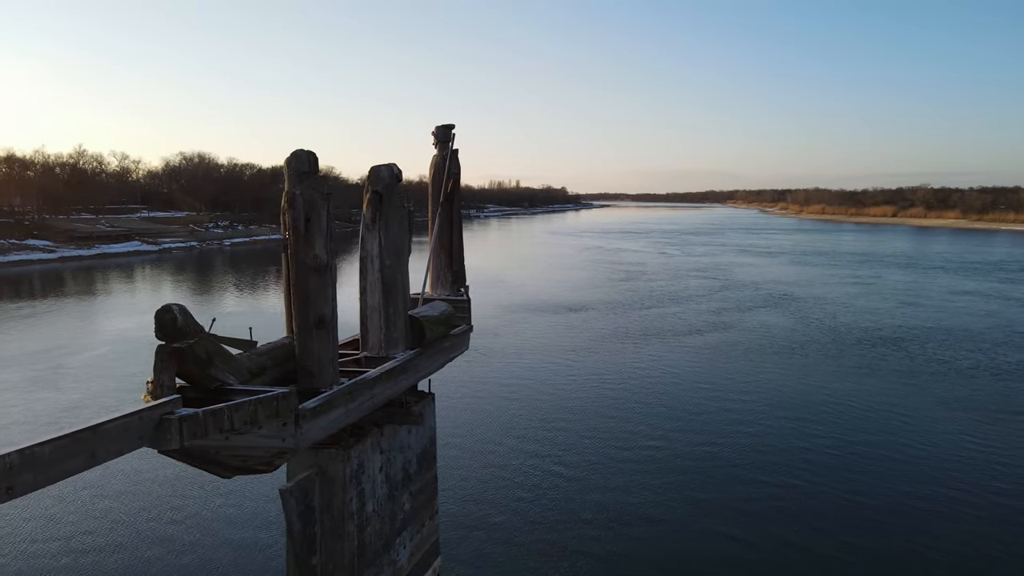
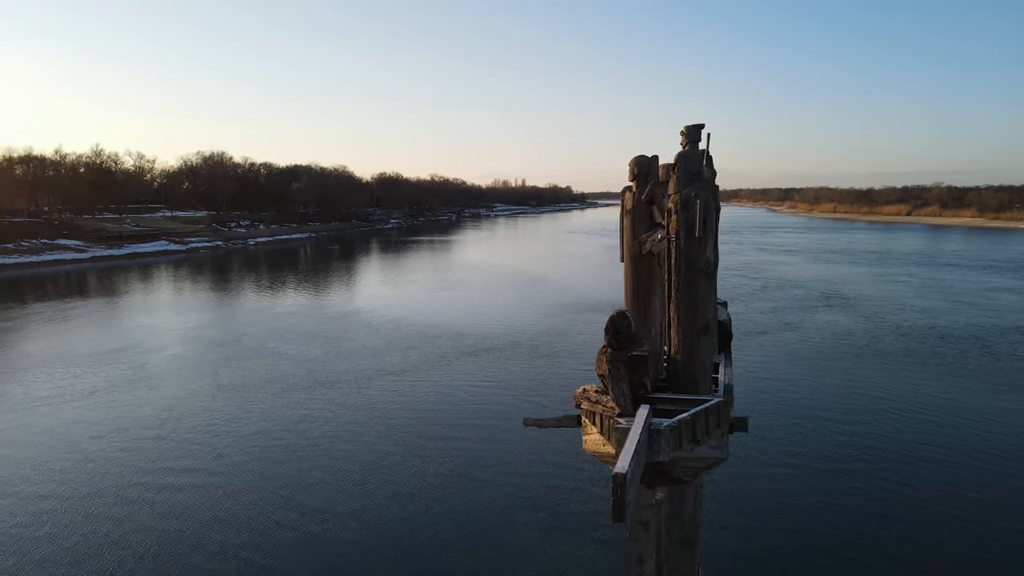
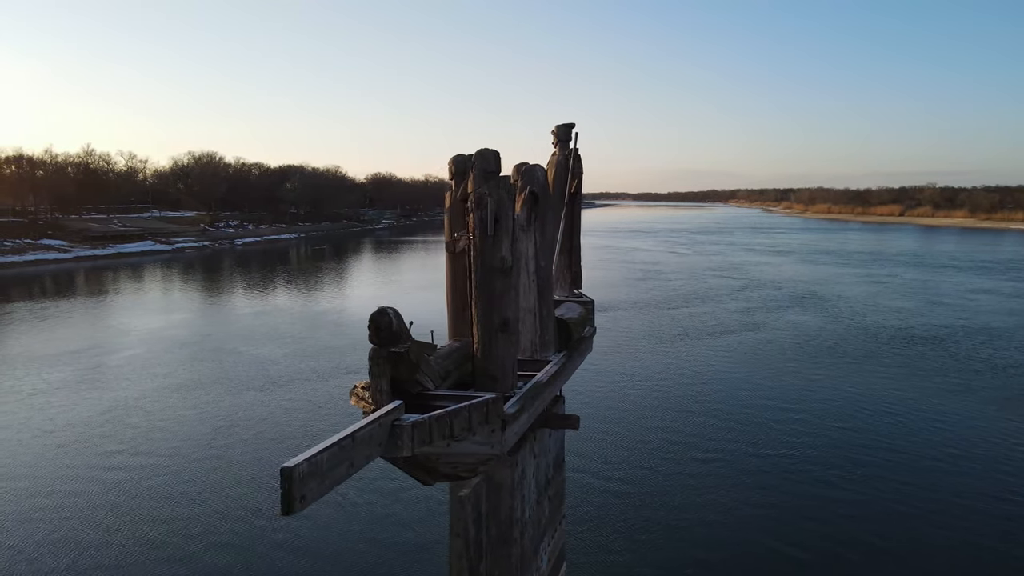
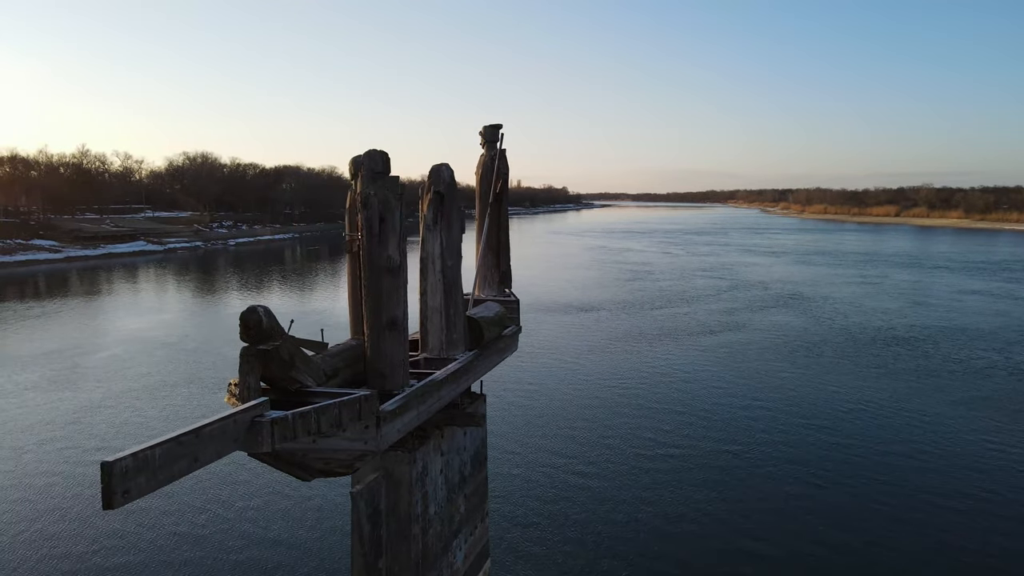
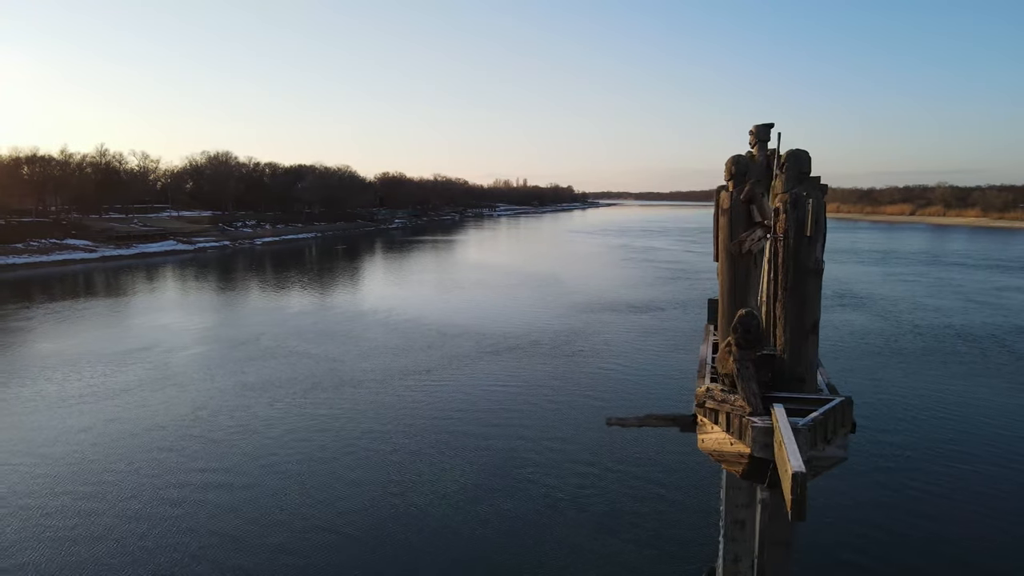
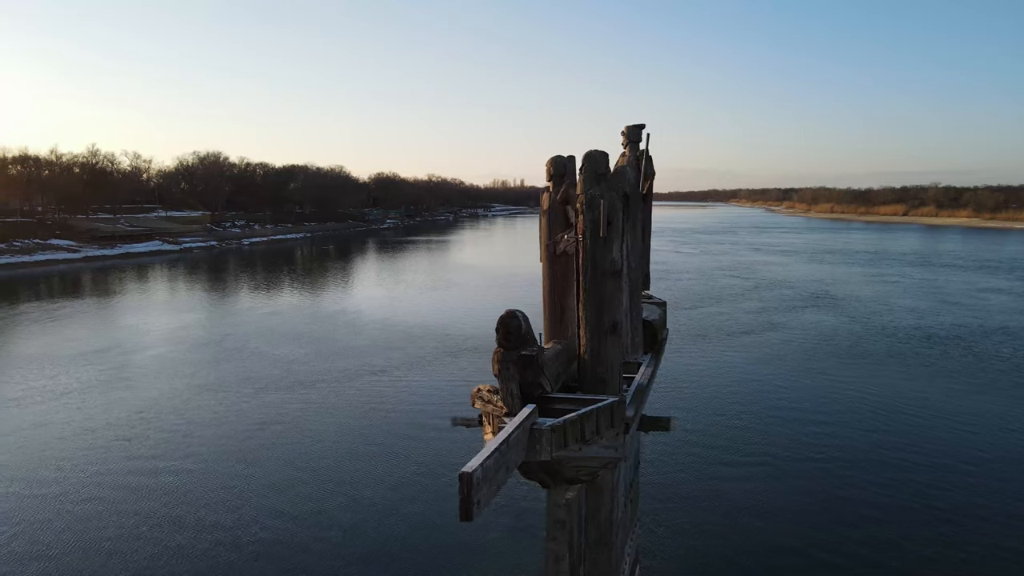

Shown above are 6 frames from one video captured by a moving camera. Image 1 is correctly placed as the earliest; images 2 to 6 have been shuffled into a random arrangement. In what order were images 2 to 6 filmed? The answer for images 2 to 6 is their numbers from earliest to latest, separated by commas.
4, 3, 6, 2, 5
